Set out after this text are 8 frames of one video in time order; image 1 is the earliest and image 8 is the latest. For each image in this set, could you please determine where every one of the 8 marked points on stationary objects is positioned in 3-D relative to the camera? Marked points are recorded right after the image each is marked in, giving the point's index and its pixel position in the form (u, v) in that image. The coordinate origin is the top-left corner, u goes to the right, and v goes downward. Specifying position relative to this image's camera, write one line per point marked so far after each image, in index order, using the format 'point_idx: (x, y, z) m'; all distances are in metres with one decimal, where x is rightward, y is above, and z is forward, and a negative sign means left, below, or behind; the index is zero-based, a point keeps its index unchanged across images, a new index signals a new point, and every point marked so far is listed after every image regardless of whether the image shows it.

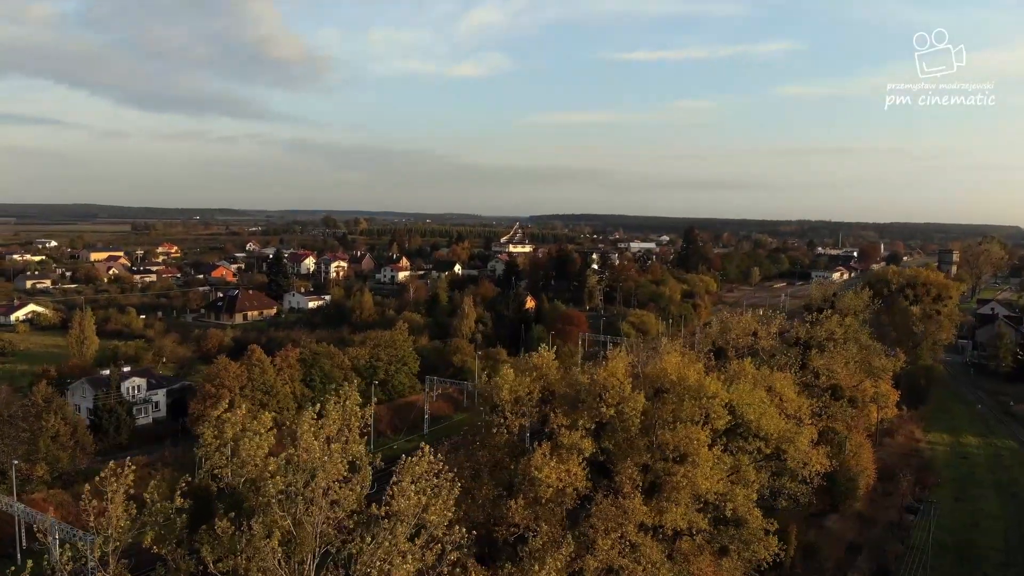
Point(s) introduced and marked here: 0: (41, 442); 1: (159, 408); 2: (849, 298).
0: (-6.8, -2.2, +10.7) m
1: (-7.5, -2.6, +15.9) m
2: (+8.5, -0.1, +18.5) m
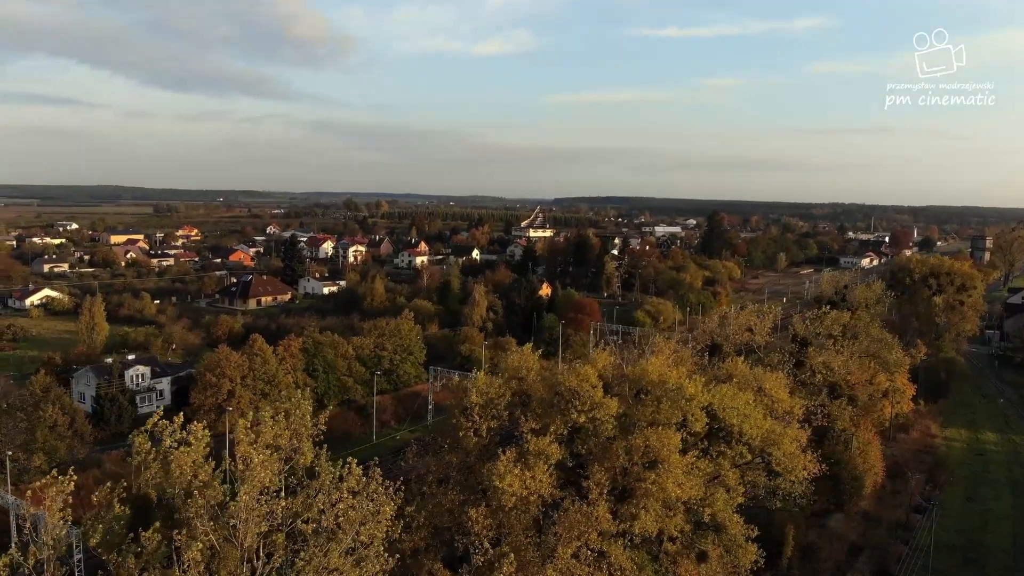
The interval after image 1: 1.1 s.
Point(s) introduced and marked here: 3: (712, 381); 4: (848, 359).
0: (-6.9, -2.1, +10.8) m
1: (-7.5, -2.3, +16.0) m
2: (+8.6, 0.0, +18.2) m
3: (+2.3, -1.0, +8.9) m
4: (+5.9, -1.2, +13.4) m
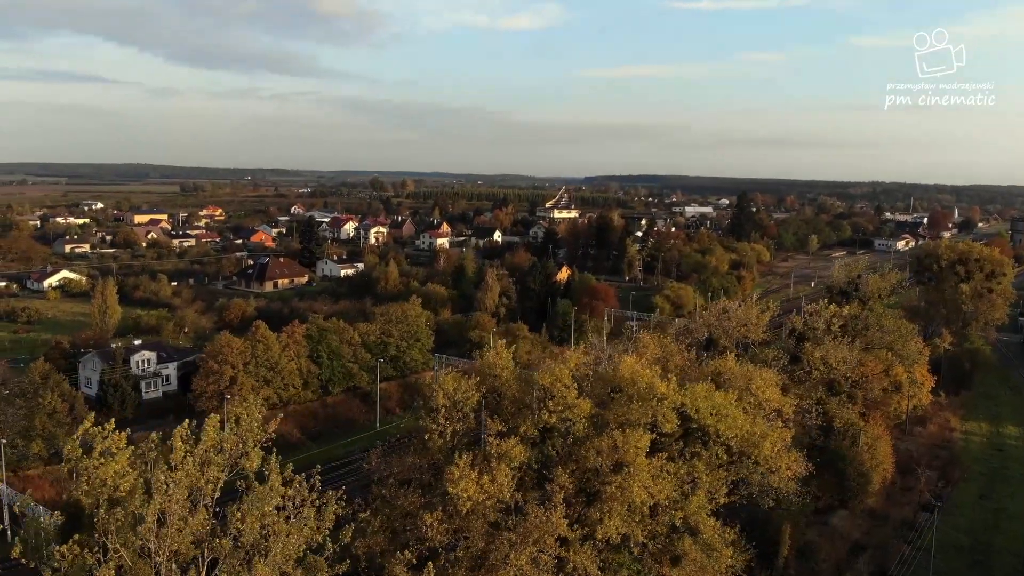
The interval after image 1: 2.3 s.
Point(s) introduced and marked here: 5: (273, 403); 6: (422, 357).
0: (-7.0, -1.9, +10.9) m
1: (-7.5, -2.0, +16.2) m
2: (+8.7, +0.2, +17.8) m
3: (+2.2, -1.0, +8.7) m
4: (+5.9, -1.1, +13.1) m
5: (-5.2, -2.5, +16.1) m
6: (-2.4, -1.9, +20.0) m
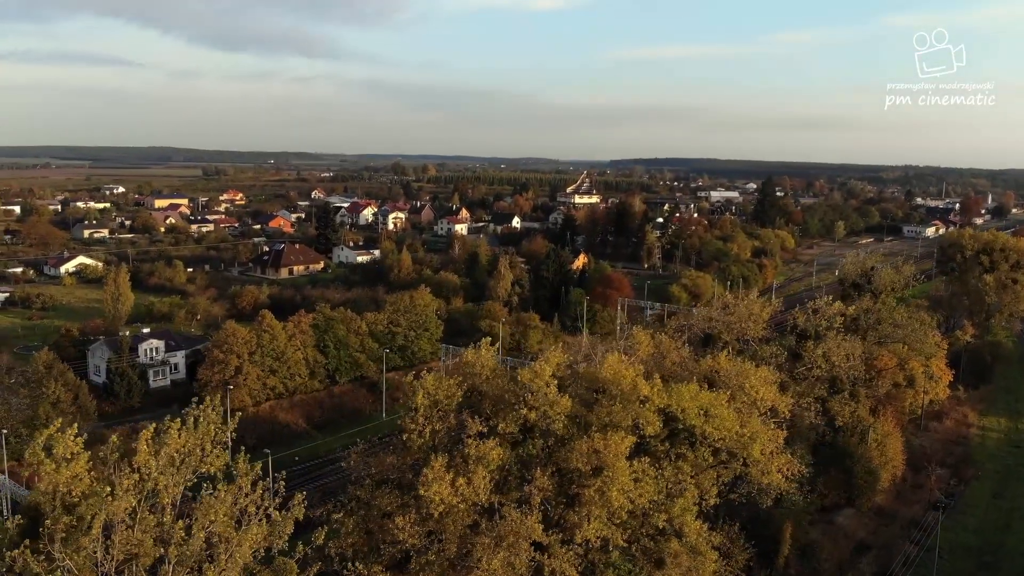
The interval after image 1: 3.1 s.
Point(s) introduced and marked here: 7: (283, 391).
0: (-7.1, -1.8, +11.0) m
1: (-7.4, -1.8, +16.3) m
2: (+8.9, +0.3, +17.5) m
3: (+2.1, -1.0, +8.6) m
4: (+5.9, -1.1, +12.9) m
5: (-5.1, -2.3, +16.2) m
6: (-2.2, -1.6, +20.0) m
7: (-5.0, -2.3, +16.3) m
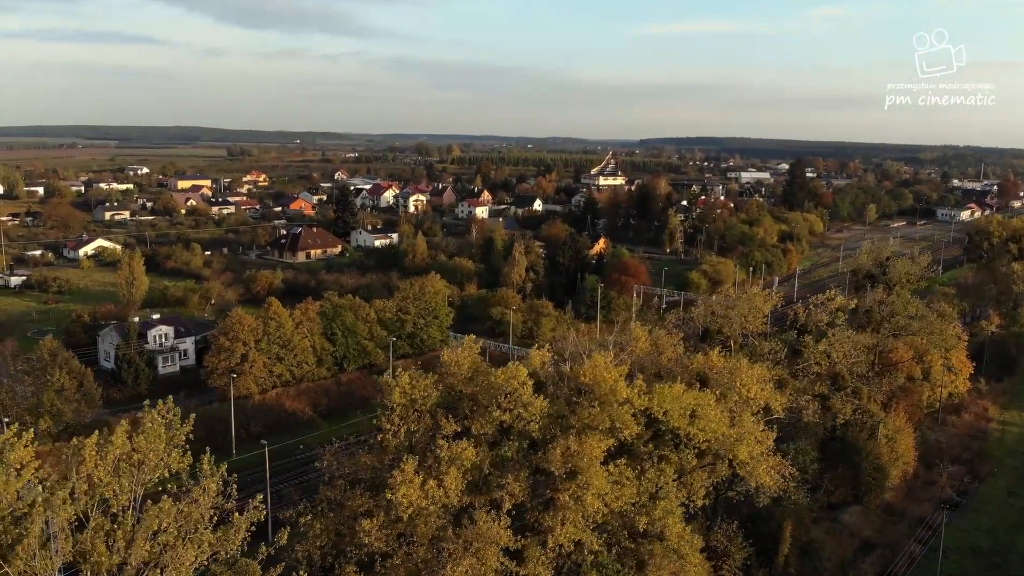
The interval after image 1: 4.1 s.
0: (-7.1, -1.6, +11.2) m
1: (-7.3, -1.5, +16.5) m
2: (+9.0, +0.4, +17.1) m
3: (+2.0, -1.0, +8.4) m
4: (+5.9, -1.0, +12.6) m
5: (-5.0, -2.0, +16.3) m
6: (-2.0, -1.3, +20.0) m
7: (-4.9, -2.0, +16.4) m
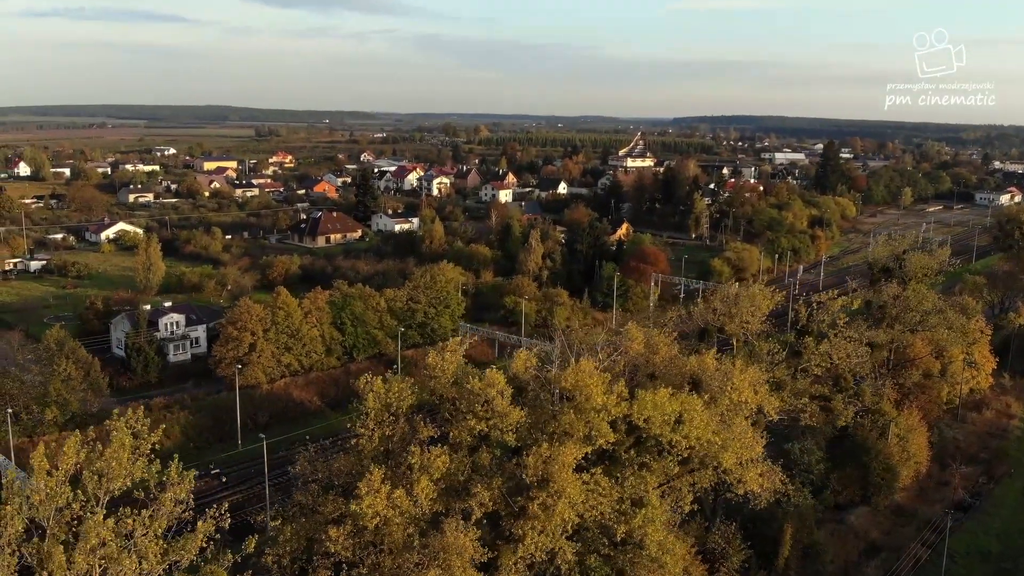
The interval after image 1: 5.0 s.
0: (-7.1, -1.5, +11.4) m
1: (-7.1, -1.3, +16.7) m
2: (+9.2, +0.5, +16.7) m
3: (+1.9, -1.1, +8.3) m
4: (+5.9, -1.0, +12.4) m
5: (-4.9, -1.8, +16.4) m
6: (-1.7, -1.0, +20.0) m
7: (-4.8, -1.8, +16.6) m
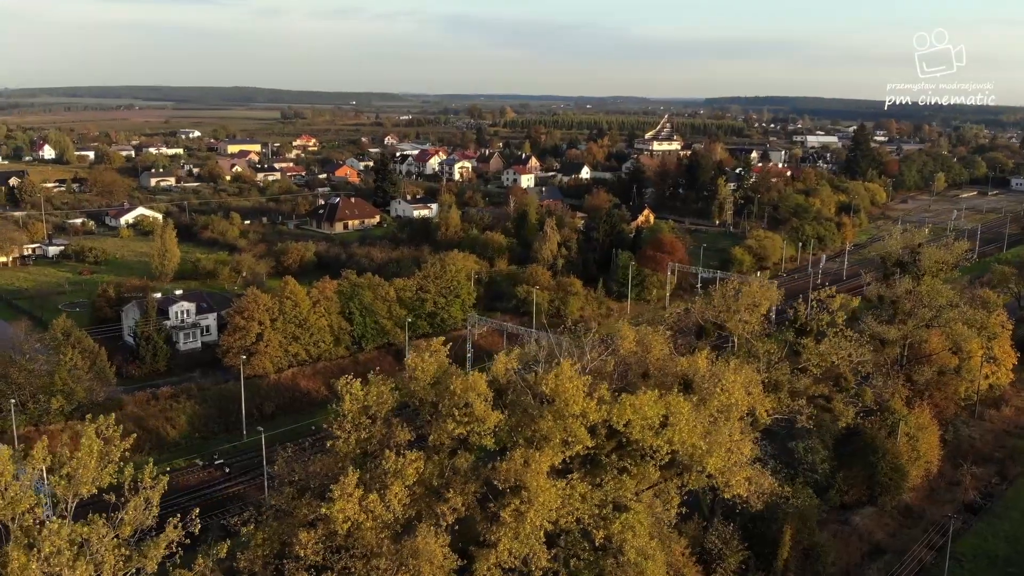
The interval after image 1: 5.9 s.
0: (-7.1, -1.4, +11.6) m
1: (-7.0, -1.0, +16.8) m
2: (+9.4, +0.5, +16.4) m
3: (+1.8, -1.1, +8.3) m
4: (+5.9, -1.0, +12.2) m
5: (-4.8, -1.6, +16.6) m
6: (-1.5, -0.8, +20.0) m
7: (-4.7, -1.6, +16.7) m
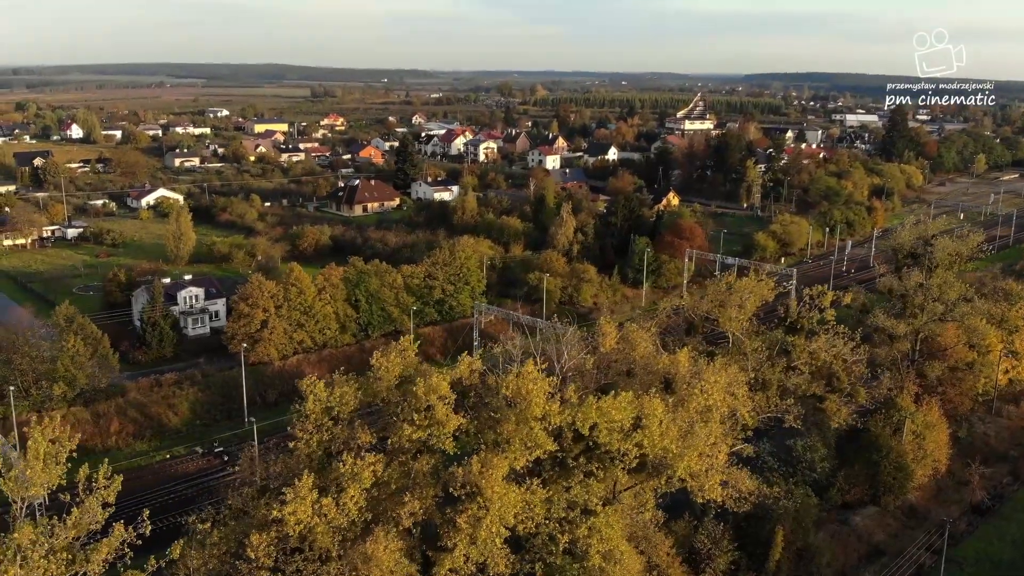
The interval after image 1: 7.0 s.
0: (-7.3, -1.2, +11.8) m
1: (-6.9, -0.7, +17.1) m
2: (+9.4, +0.6, +16.0) m
3: (+1.5, -1.2, +8.2) m
4: (+5.8, -1.0, +12.0) m
5: (-4.7, -1.3, +16.7) m
6: (-1.3, -0.4, +20.1) m
7: (-4.6, -1.3, +16.9) m
